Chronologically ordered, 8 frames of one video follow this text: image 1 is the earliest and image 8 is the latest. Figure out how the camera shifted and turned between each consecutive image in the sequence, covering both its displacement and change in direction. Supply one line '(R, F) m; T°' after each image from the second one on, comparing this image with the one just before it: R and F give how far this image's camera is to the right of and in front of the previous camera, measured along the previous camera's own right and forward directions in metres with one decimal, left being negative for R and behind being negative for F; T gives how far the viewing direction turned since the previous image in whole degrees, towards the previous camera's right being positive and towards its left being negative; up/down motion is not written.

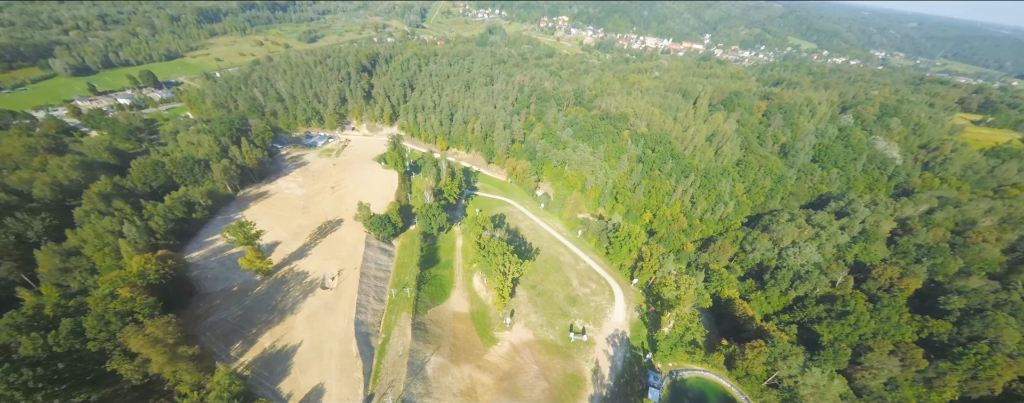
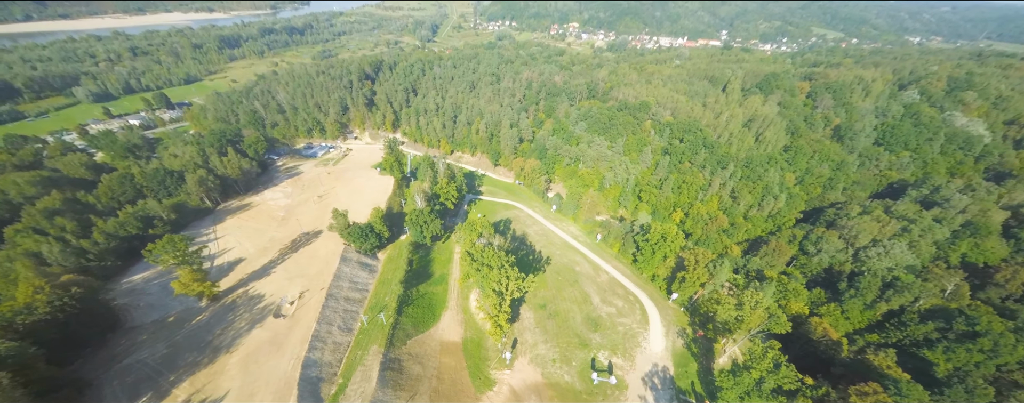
(+2.6, +12.0) m; -3°
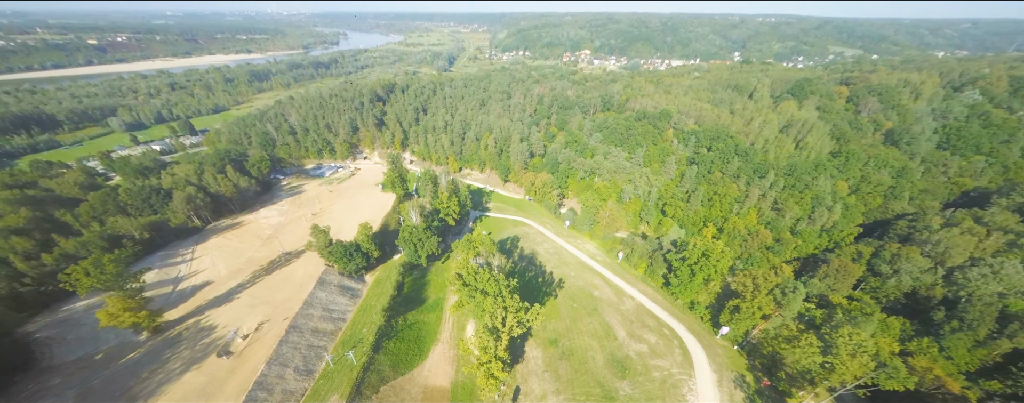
(+1.7, +8.5) m; -3°
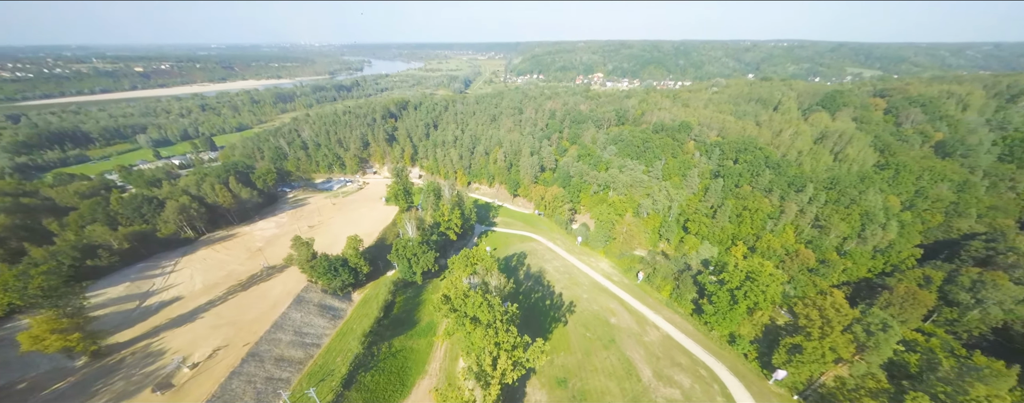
(+1.3, +6.0) m; -2°
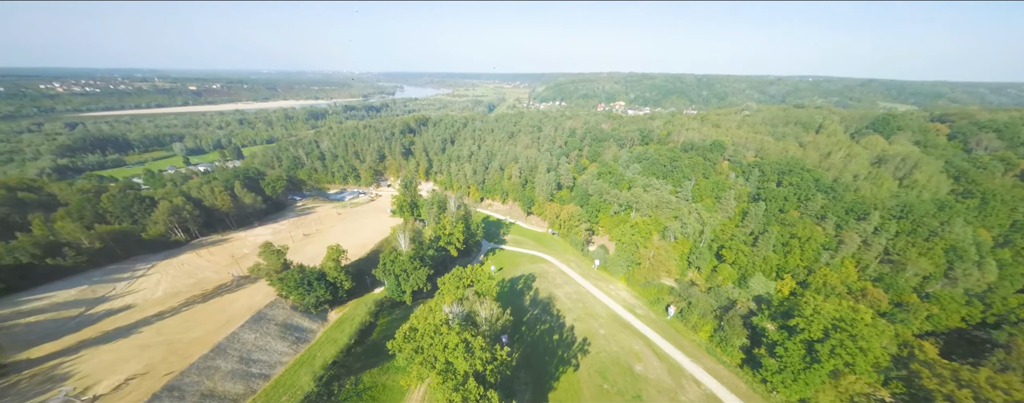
(+1.6, +7.4) m; -3°
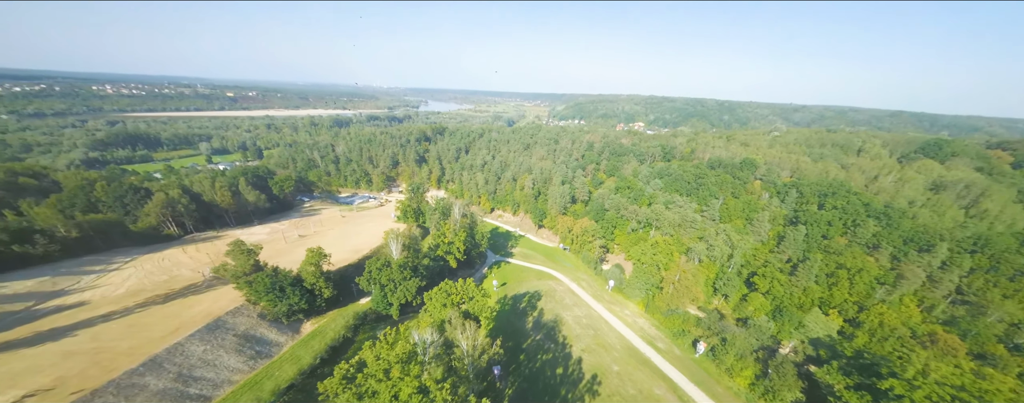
(+1.2, +5.5) m; -3°
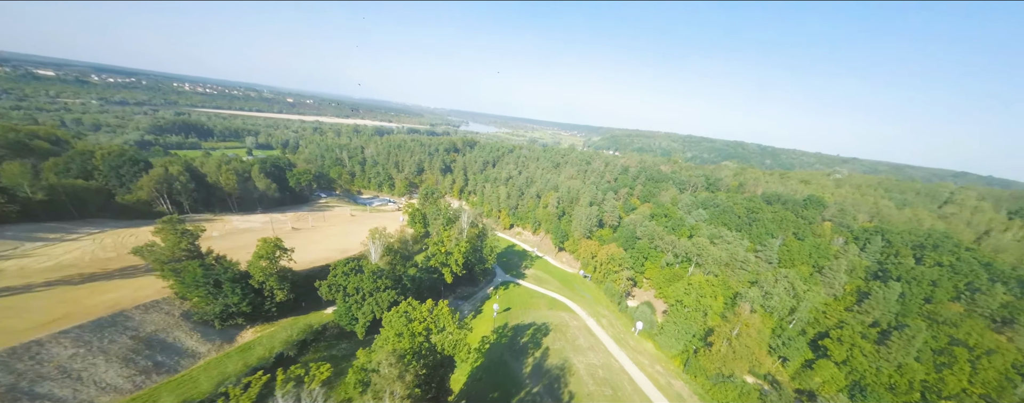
(+1.9, +9.1) m; -5°
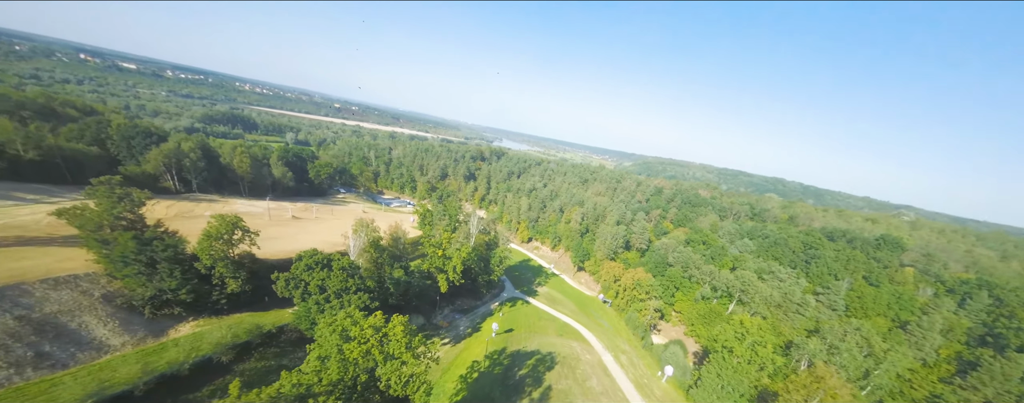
(+1.7, +6.8) m; -5°
